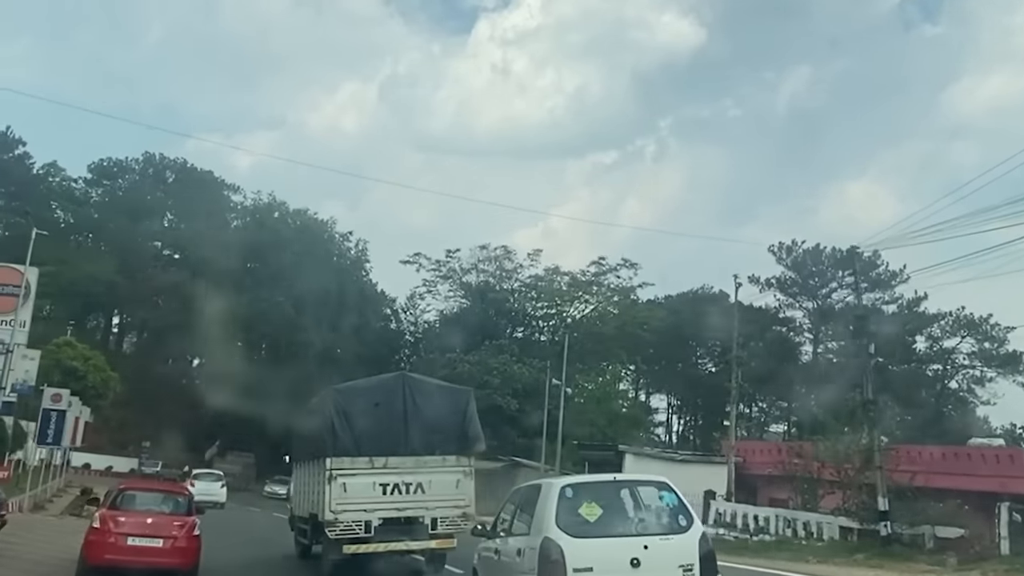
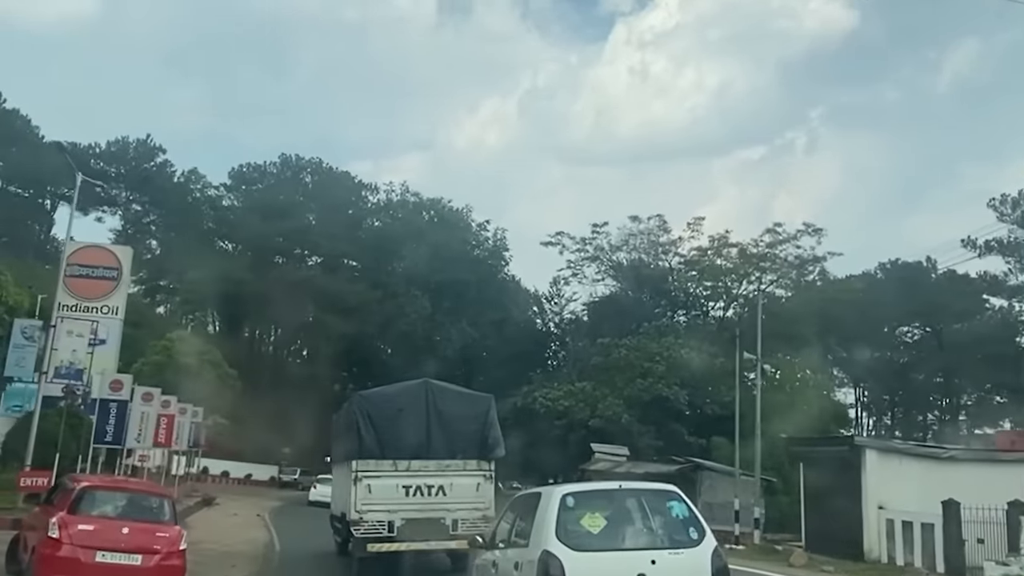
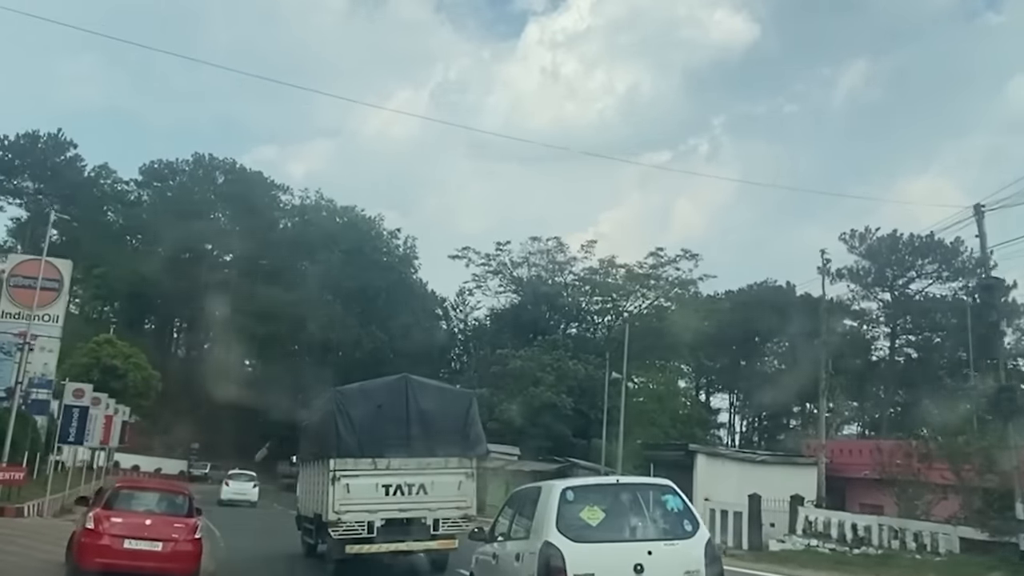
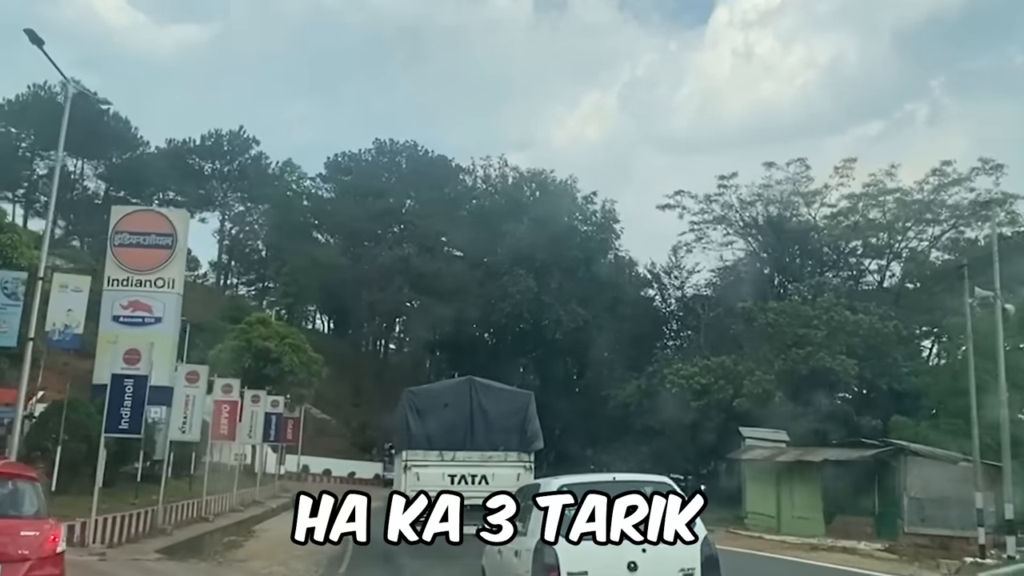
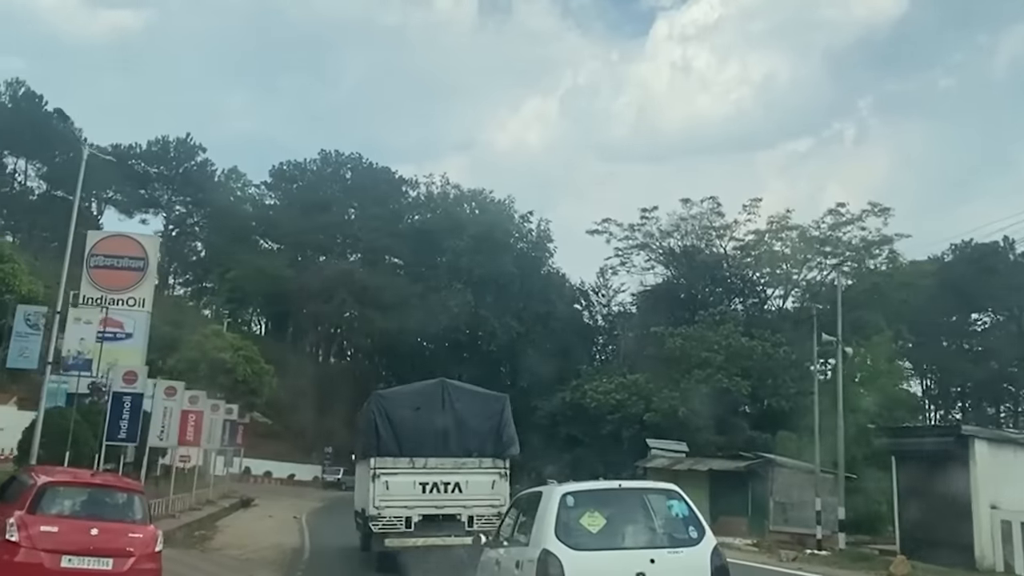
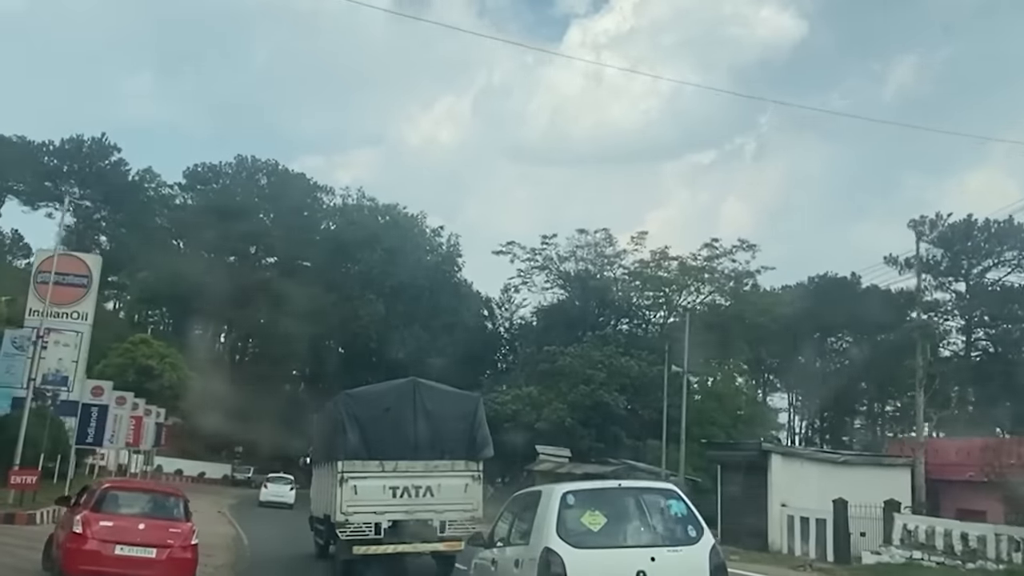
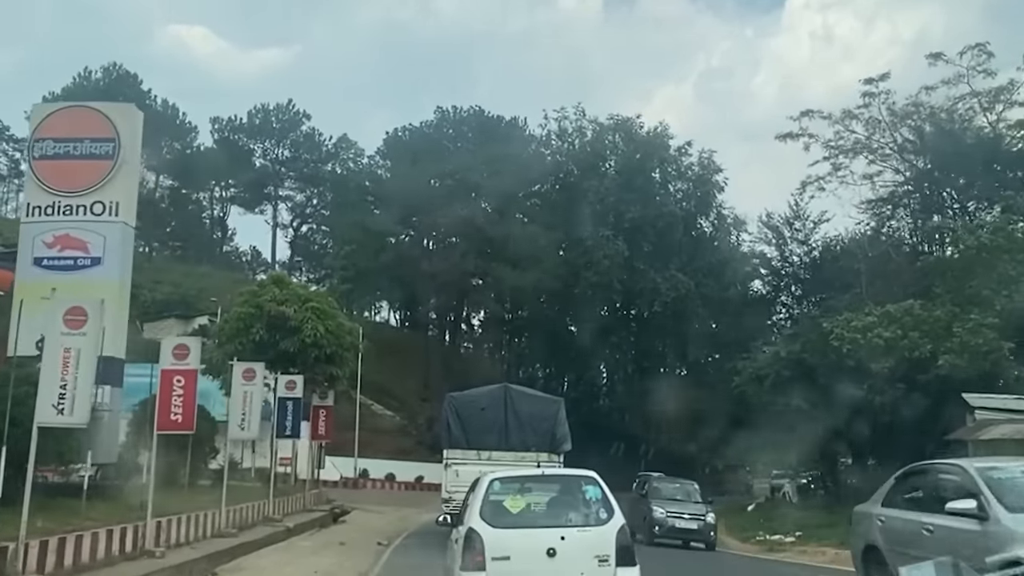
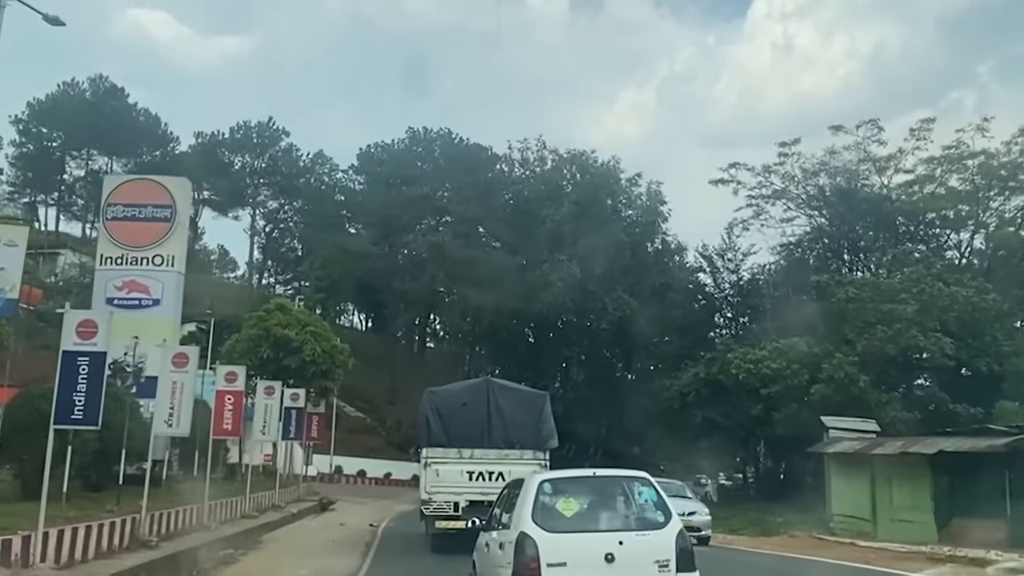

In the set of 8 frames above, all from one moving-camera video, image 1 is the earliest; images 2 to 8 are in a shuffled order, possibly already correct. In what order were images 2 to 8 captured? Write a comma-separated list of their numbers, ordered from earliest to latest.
3, 6, 2, 5, 4, 8, 7
